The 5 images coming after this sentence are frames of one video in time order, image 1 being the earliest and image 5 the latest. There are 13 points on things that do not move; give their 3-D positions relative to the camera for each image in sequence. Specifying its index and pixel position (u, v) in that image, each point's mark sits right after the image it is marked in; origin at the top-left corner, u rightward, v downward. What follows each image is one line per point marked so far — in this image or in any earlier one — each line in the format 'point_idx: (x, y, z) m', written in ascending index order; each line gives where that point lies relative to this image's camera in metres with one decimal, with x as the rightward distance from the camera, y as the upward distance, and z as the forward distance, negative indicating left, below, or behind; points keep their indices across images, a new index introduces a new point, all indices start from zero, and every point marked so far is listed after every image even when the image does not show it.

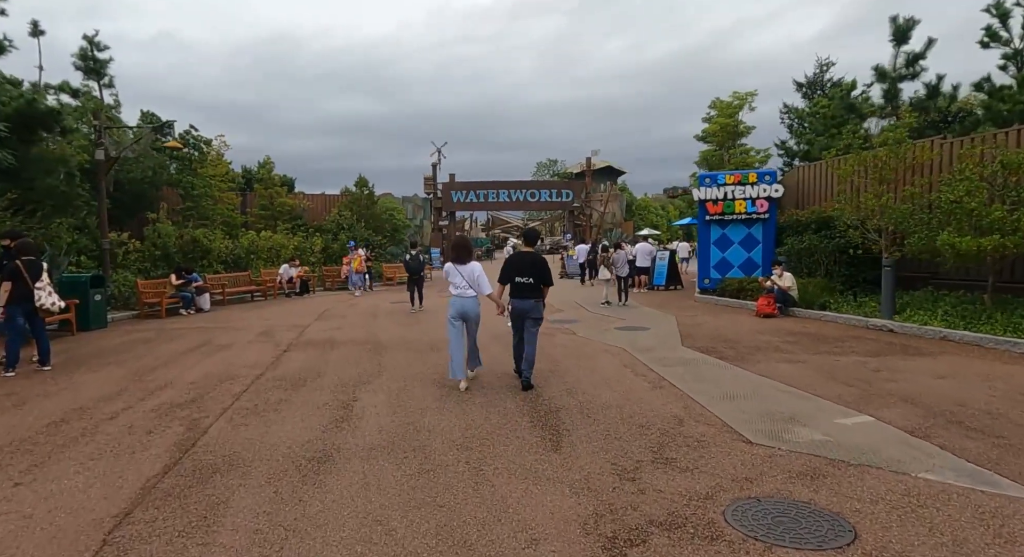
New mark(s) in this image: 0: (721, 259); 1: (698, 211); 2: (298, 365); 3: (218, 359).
0: (+5.5, +0.5, +16.1) m
1: (+5.0, +1.8, +16.3) m
2: (-3.2, -1.3, +9.2) m
3: (-4.7, -1.3, +9.7) m
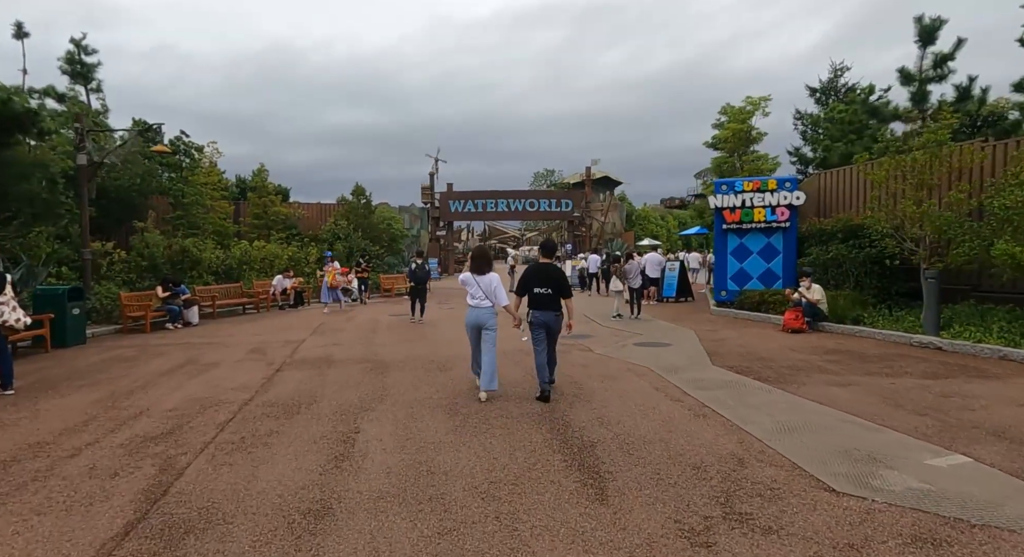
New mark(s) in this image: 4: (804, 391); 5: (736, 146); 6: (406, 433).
0: (+5.7, +0.2, +15.3) m
1: (+5.1, +1.5, +15.5) m
2: (-3.0, -1.5, +8.3) m
3: (-4.5, -1.5, +8.8) m
4: (+3.5, -1.3, +7.3) m
5: (+7.3, +4.3, +19.8) m
6: (-1.0, -1.5, +6.0) m
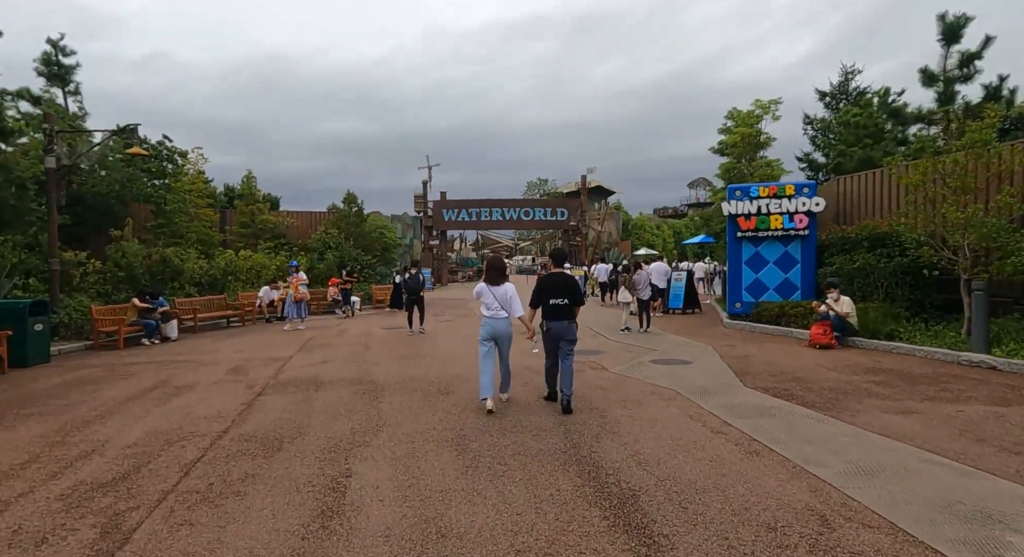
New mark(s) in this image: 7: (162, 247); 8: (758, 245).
0: (+5.7, 0.0, +14.5) m
1: (+5.2, +1.3, +14.7) m
2: (-2.8, -1.6, +7.3) m
3: (-4.3, -1.6, +7.8) m
4: (+3.6, -1.5, +6.4) m
5: (+7.3, +4.0, +19.0) m
6: (-0.9, -1.6, +5.0) m
7: (-11.5, +1.0, +20.0) m
8: (+5.8, +0.8, +14.5) m
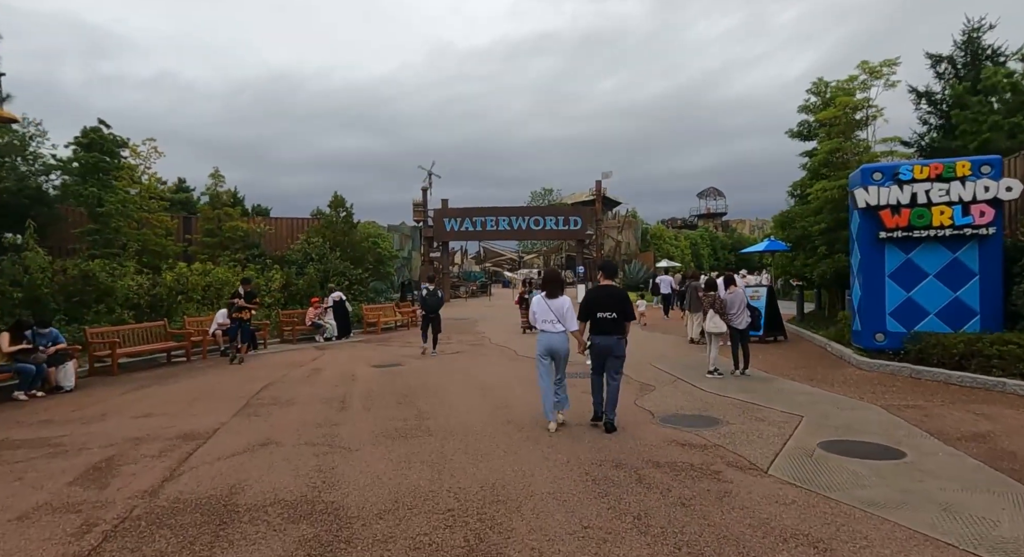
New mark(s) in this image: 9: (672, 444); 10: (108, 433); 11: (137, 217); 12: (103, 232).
0: (+6.4, -0.4, +10.0) m
1: (+5.9, +0.9, +10.2) m
2: (-2.1, -1.8, +2.7) m
3: (-3.6, -1.9, +3.3) m
4: (+4.4, -1.6, +1.9) m
5: (+7.9, +3.6, +14.6) m
6: (-0.1, -1.8, +0.5) m
7: (-10.8, +0.5, +15.5) m
8: (+6.5, +0.5, +10.0) m
9: (+1.7, -1.8, +6.6) m
10: (-4.9, -1.9, +7.4) m
11: (-12.0, +2.0, +19.6) m
12: (-11.9, +1.4, +17.8) m
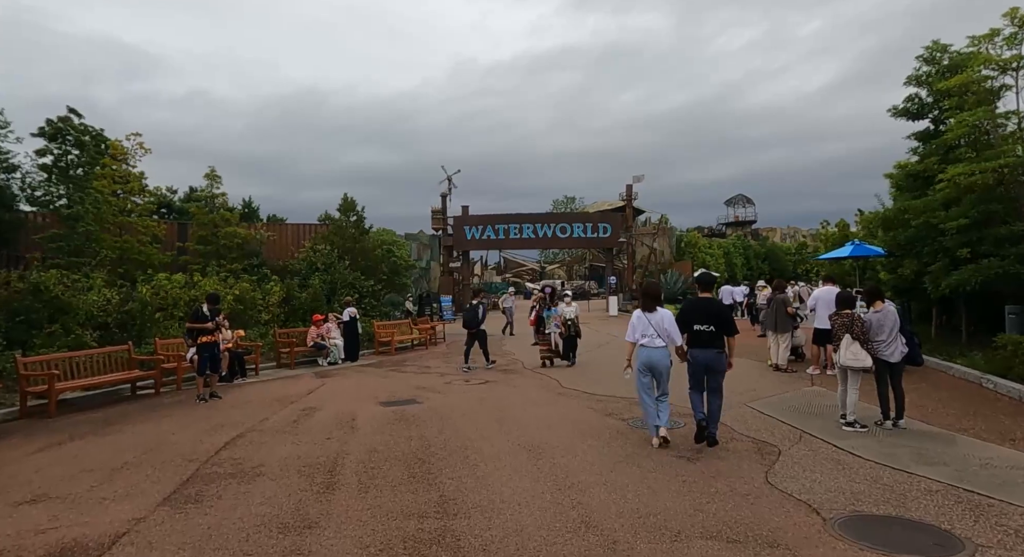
0: (+7.1, -0.5, +6.8) m
1: (+6.6, +0.8, +7.1) m
2: (-1.6, -1.9, -0.2) m
3: (-3.1, -1.9, +0.4) m
4: (+4.8, -1.6, -1.3) m
5: (+8.7, +3.3, +11.5) m
6: (+0.3, -1.8, -2.5) m
7: (-10.0, +0.2, +12.9) m
8: (+7.2, +0.3, +6.9) m
9: (+2.3, -1.9, +3.6) m
10: (-4.3, -2.0, +4.5) m
11: (-11.0, +1.6, +17.0) m
12: (-10.9, +1.0, +15.2) m
